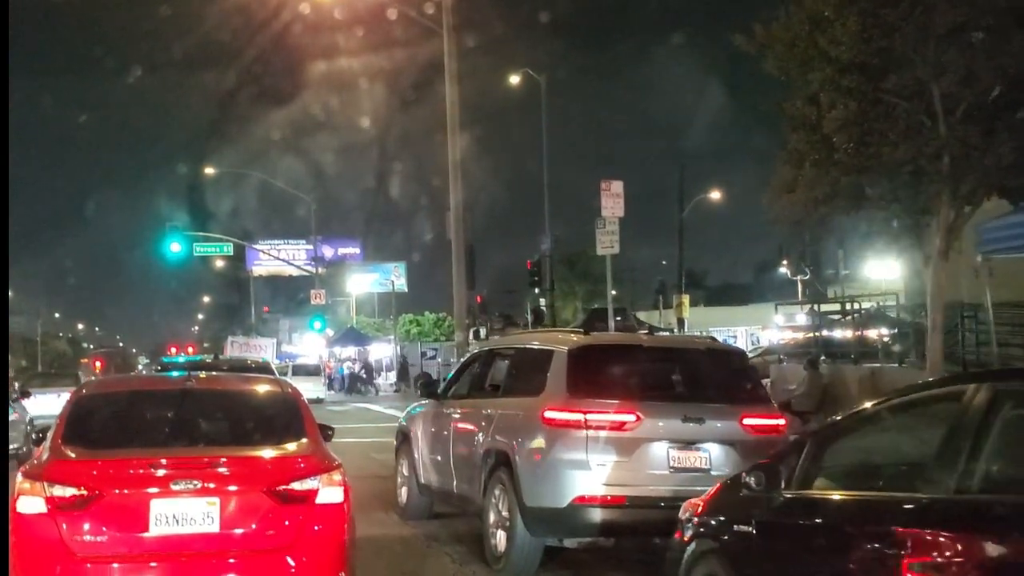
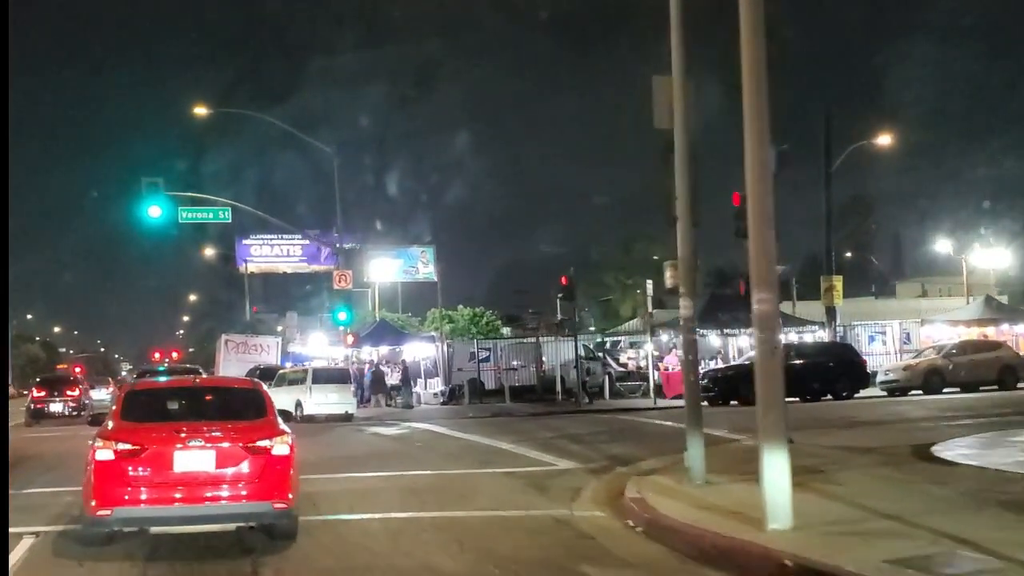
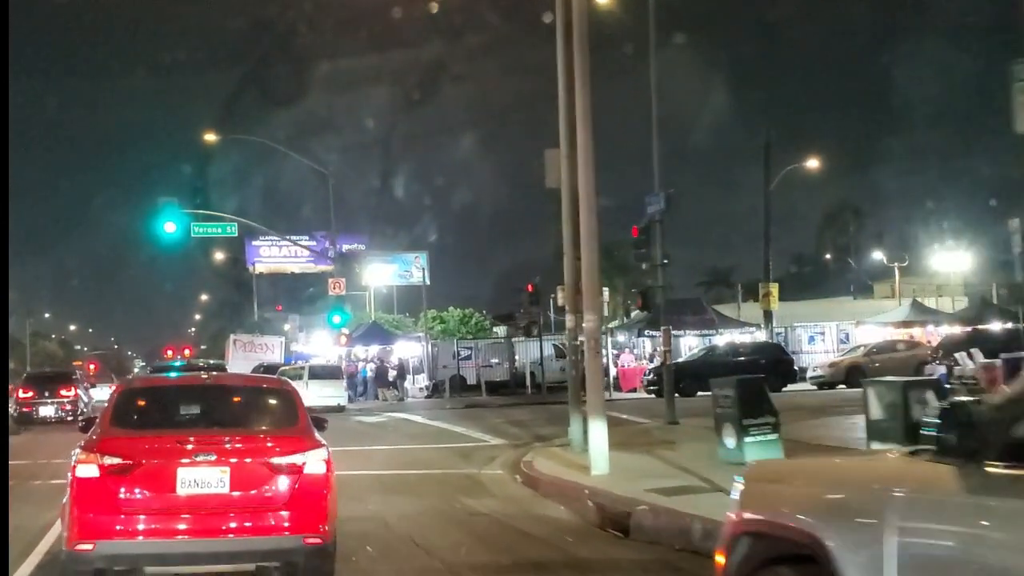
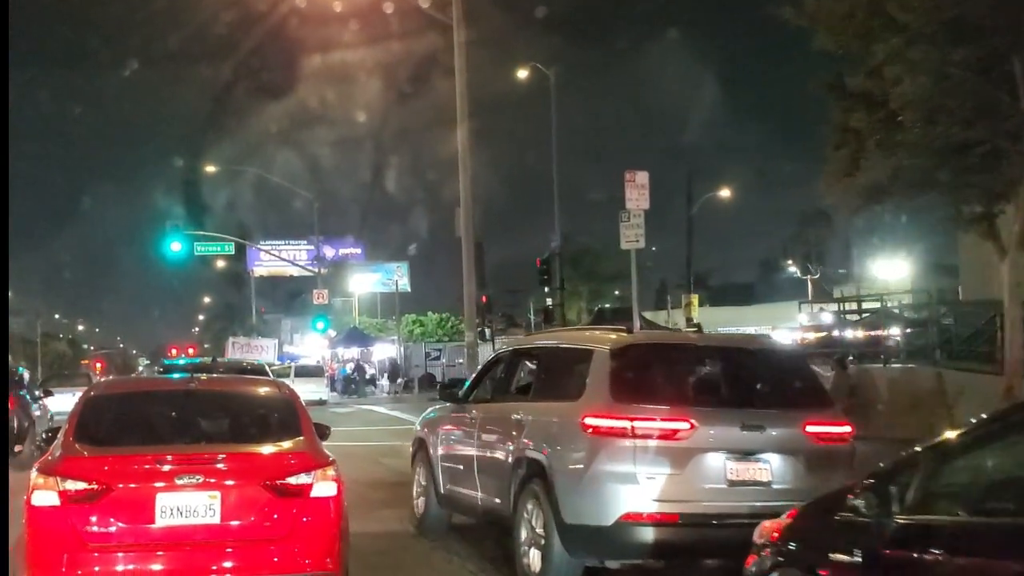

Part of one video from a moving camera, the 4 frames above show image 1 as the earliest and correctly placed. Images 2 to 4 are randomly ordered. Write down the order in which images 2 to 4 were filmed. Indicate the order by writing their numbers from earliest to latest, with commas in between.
4, 3, 2
